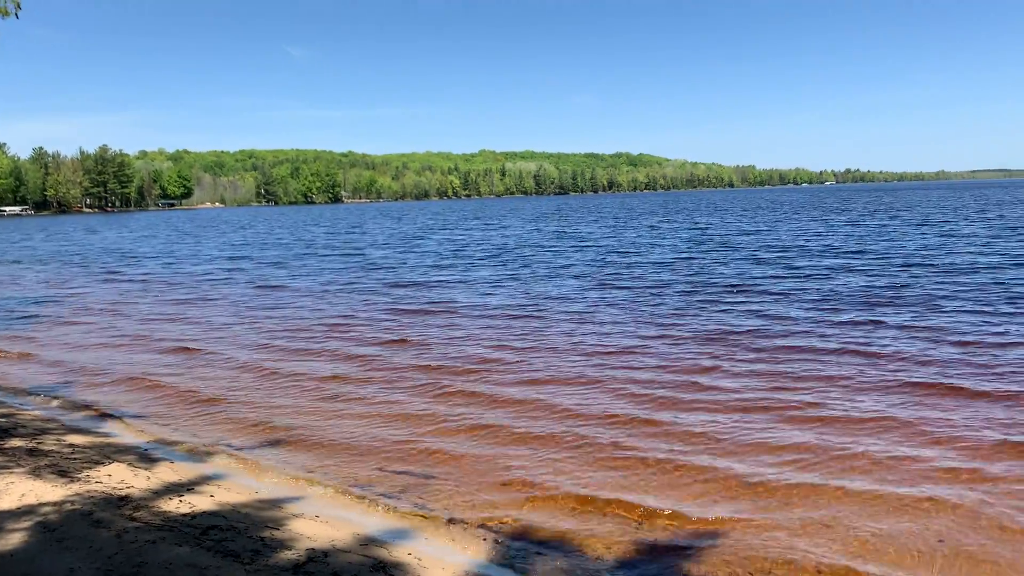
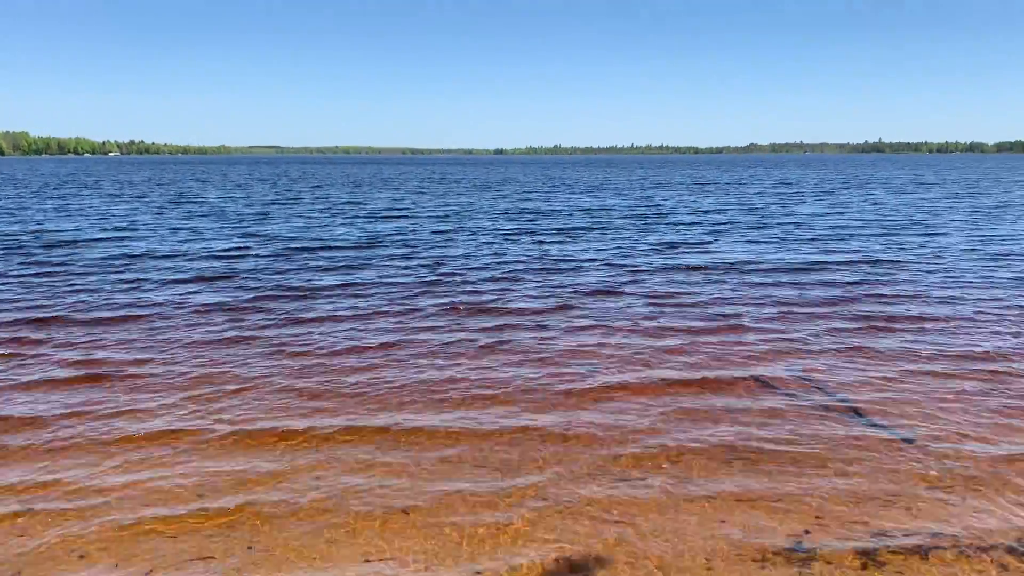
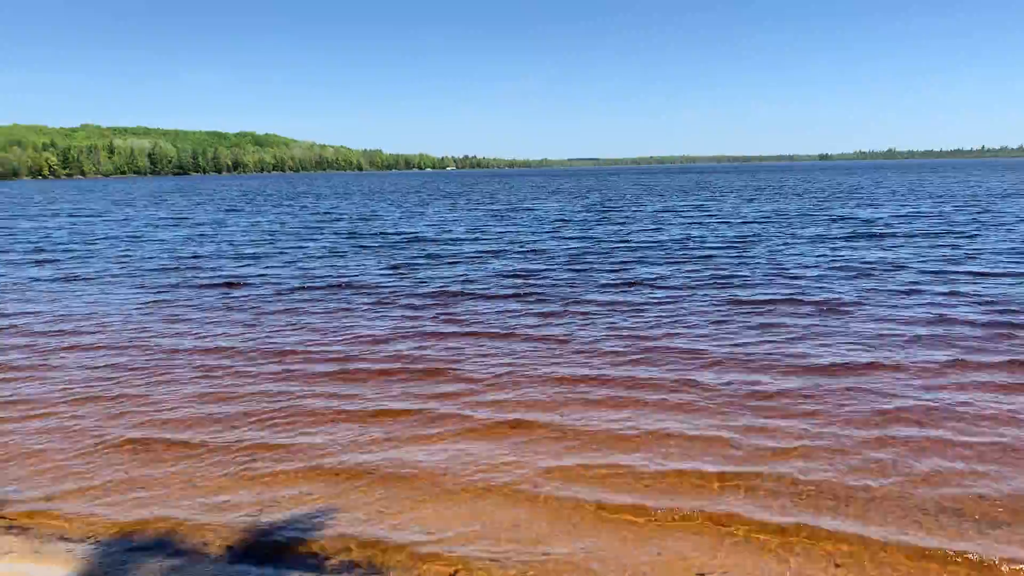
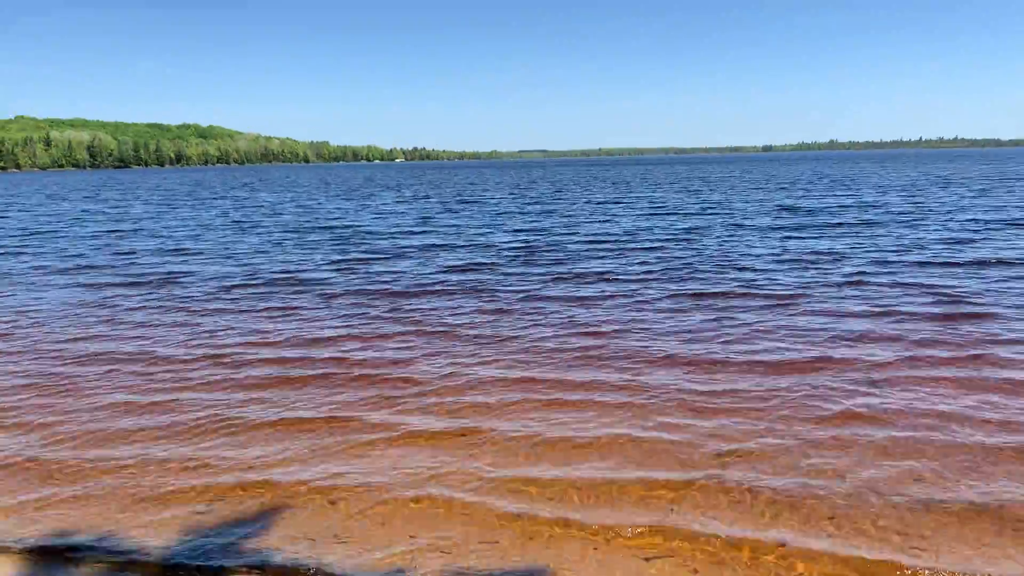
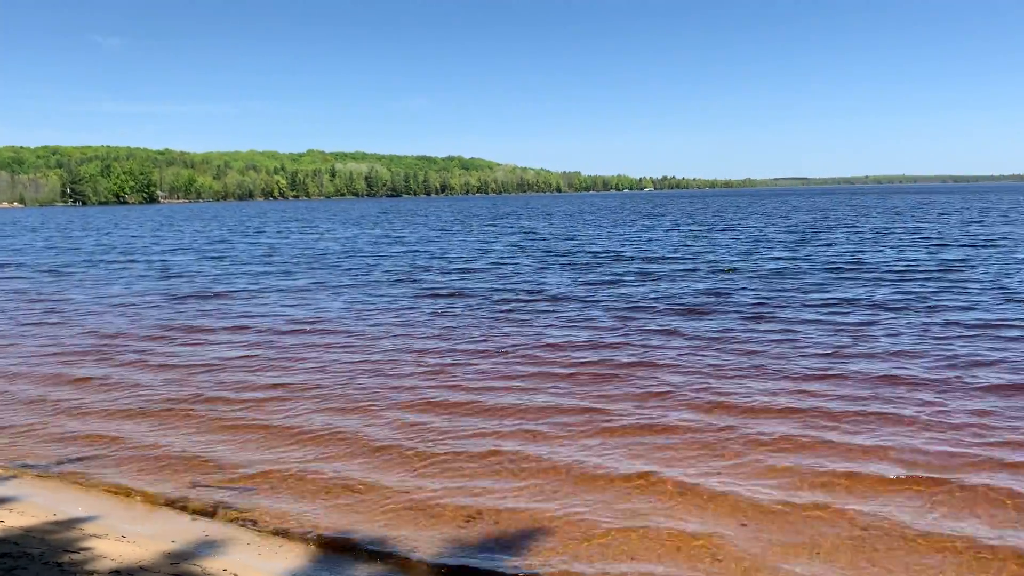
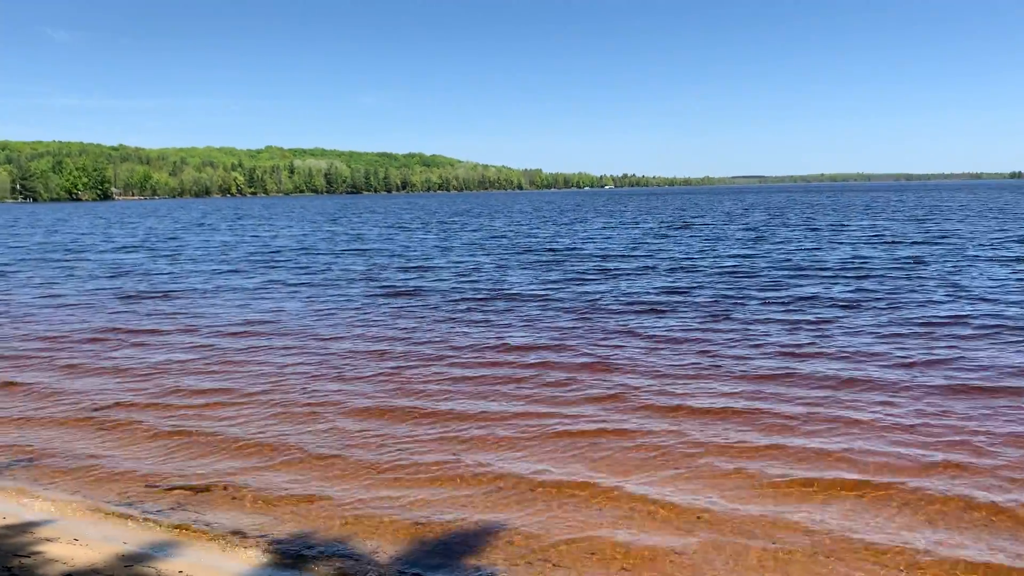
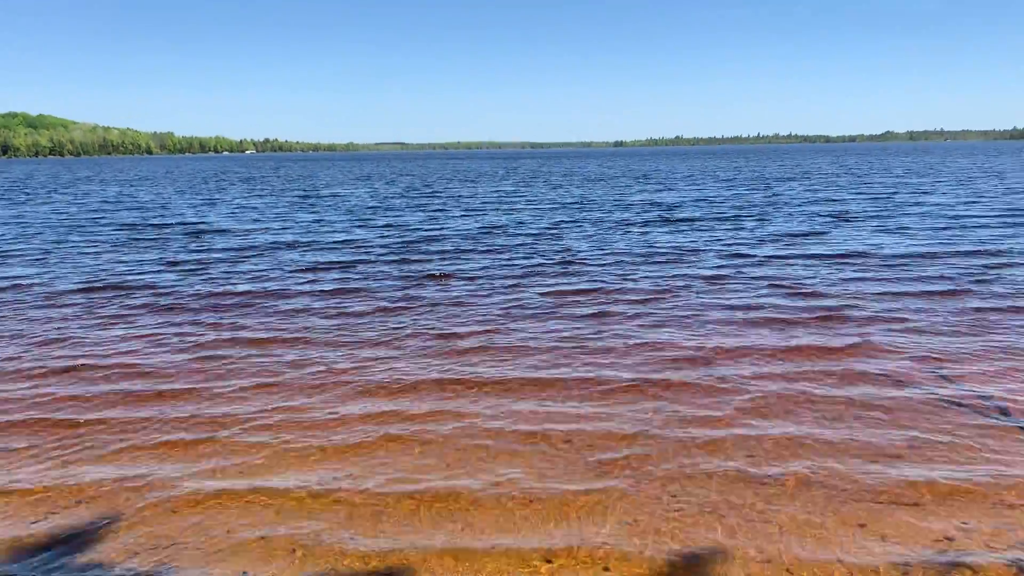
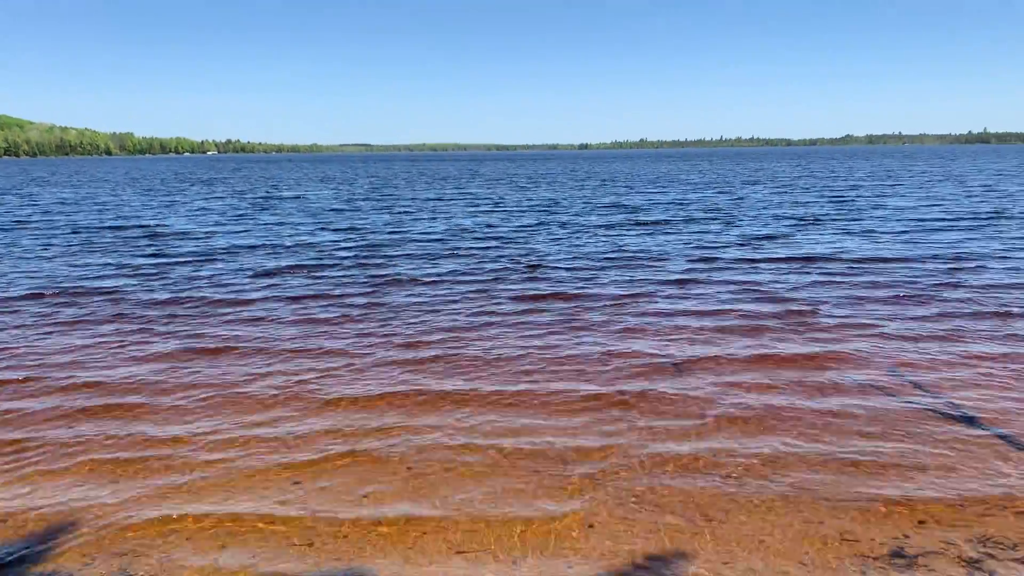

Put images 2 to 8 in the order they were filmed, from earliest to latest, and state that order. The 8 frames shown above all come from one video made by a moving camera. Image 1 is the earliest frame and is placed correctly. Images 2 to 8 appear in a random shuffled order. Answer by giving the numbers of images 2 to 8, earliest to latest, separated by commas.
5, 6, 3, 4, 7, 8, 2
